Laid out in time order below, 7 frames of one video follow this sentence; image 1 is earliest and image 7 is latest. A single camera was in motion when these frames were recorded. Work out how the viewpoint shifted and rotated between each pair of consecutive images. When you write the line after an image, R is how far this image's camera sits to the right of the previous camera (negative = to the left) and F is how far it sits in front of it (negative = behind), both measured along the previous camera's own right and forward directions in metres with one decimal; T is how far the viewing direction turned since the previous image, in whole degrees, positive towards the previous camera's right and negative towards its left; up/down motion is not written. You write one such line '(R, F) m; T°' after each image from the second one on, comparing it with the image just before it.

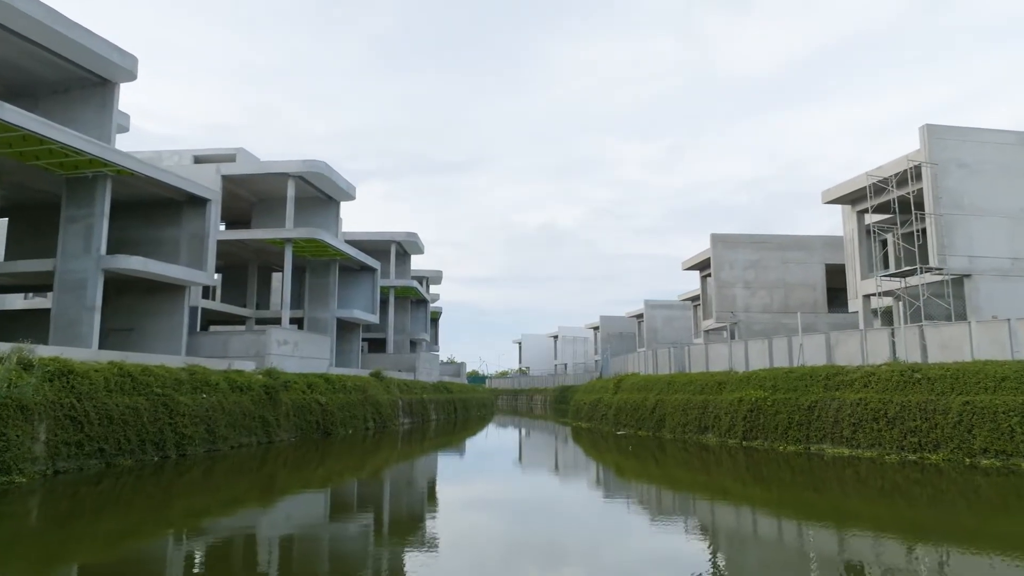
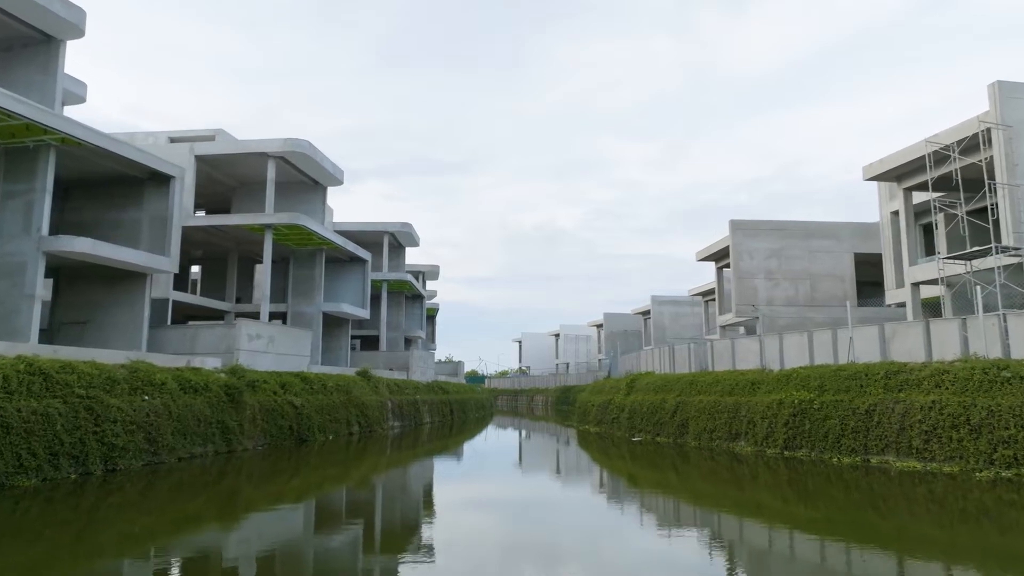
(-0.1, +2.8) m; 0°
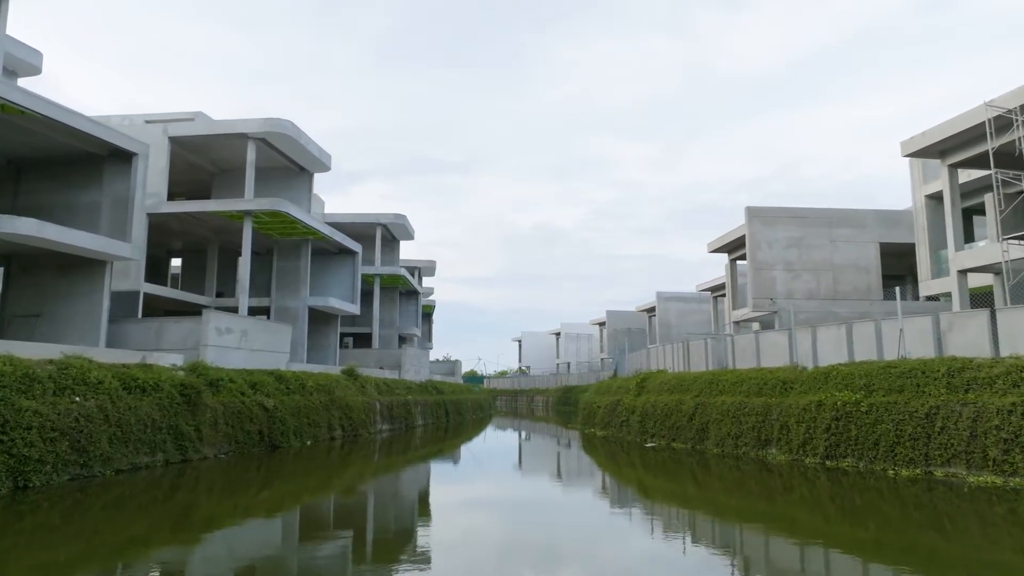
(0.0, +2.3) m; 0°
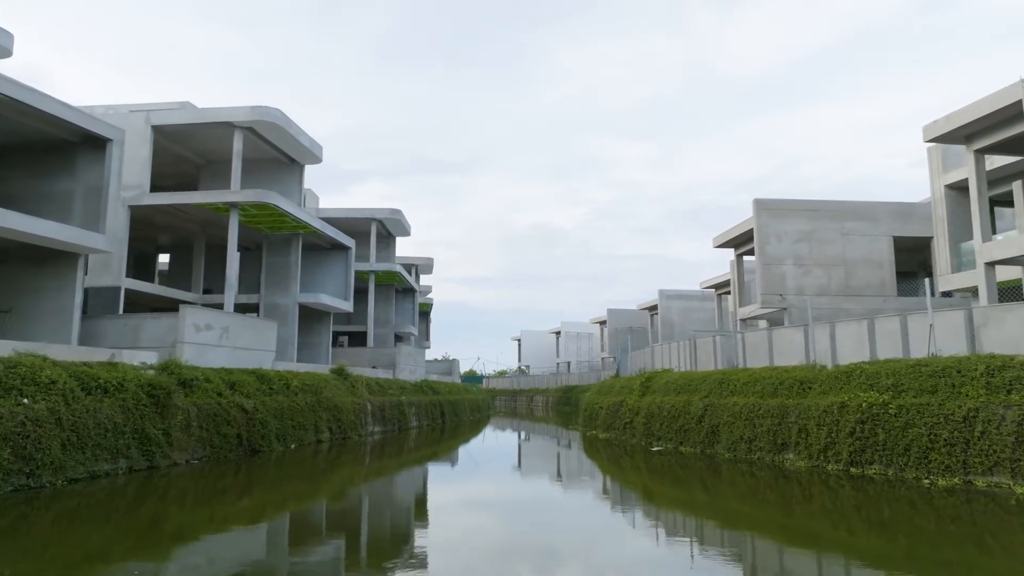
(+0.1, +1.2) m; 0°
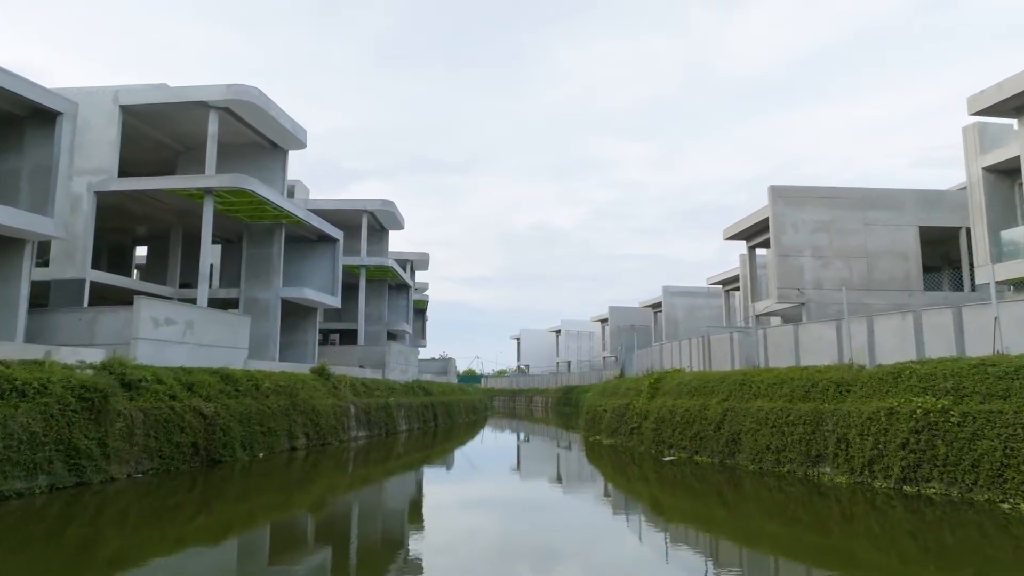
(+0.1, +2.0) m; 0°
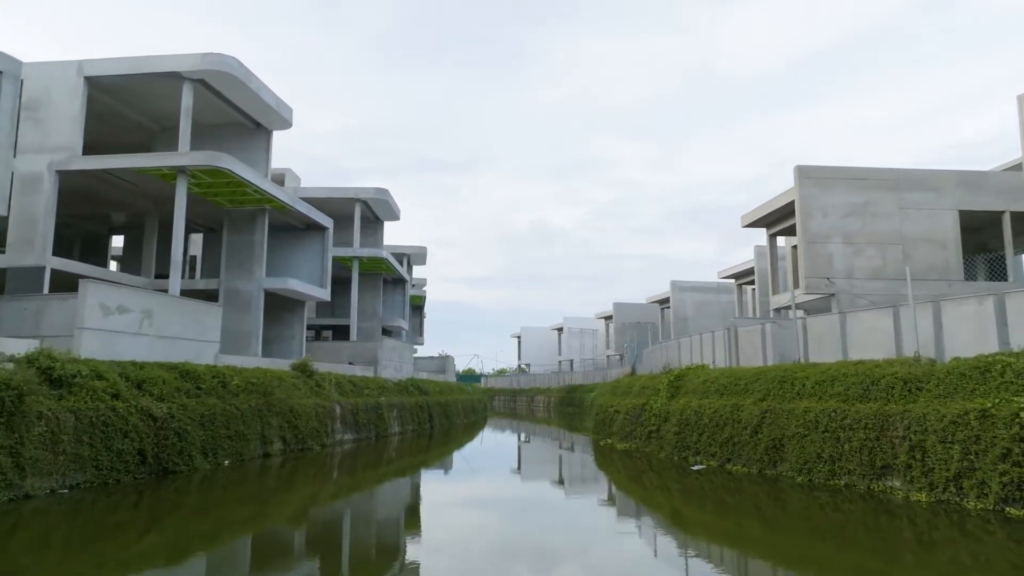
(-0.1, +2.2) m; 0°
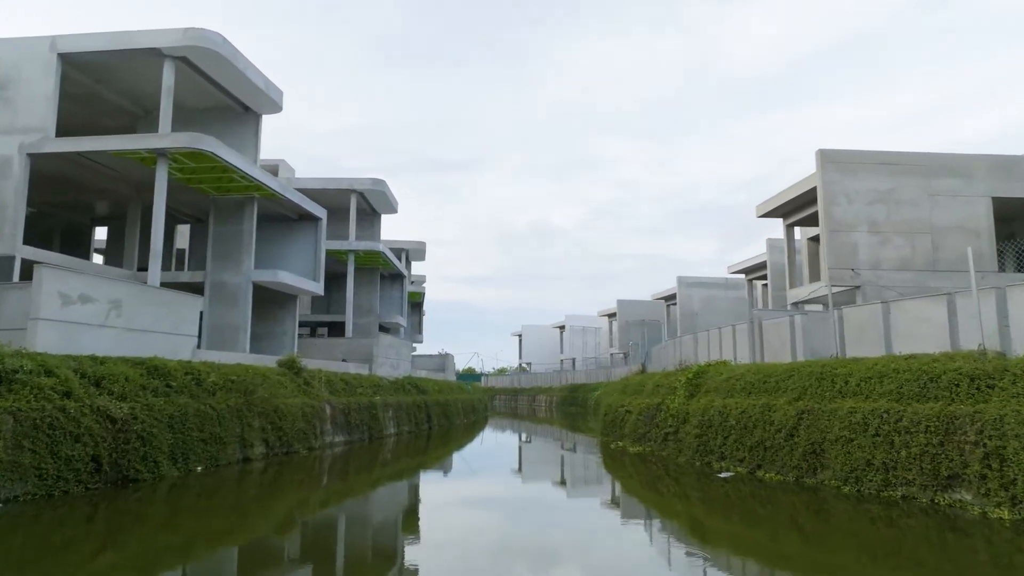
(-0.1, +1.5) m; 0°
